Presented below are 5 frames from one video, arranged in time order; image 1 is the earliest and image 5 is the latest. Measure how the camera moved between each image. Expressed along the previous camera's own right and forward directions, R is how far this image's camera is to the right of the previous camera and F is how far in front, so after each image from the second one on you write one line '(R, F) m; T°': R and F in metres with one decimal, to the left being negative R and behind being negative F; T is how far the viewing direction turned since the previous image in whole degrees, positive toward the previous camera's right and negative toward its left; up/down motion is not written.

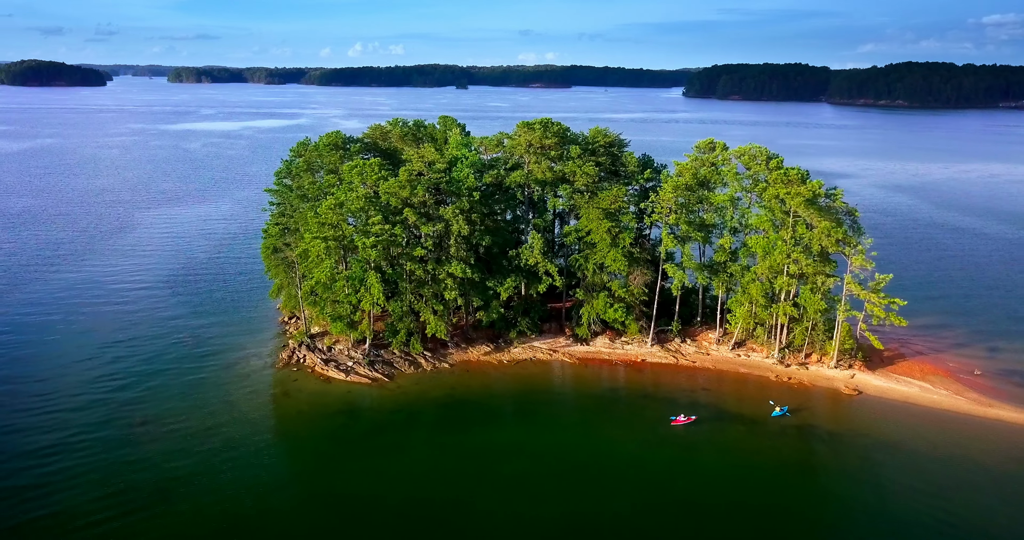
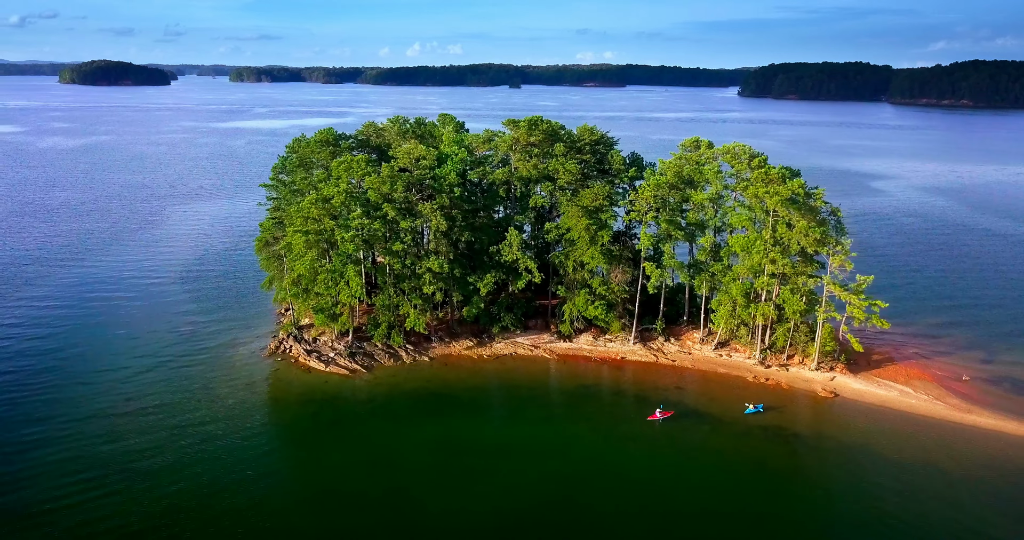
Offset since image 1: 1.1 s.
(+3.5, -0.3) m; -4°
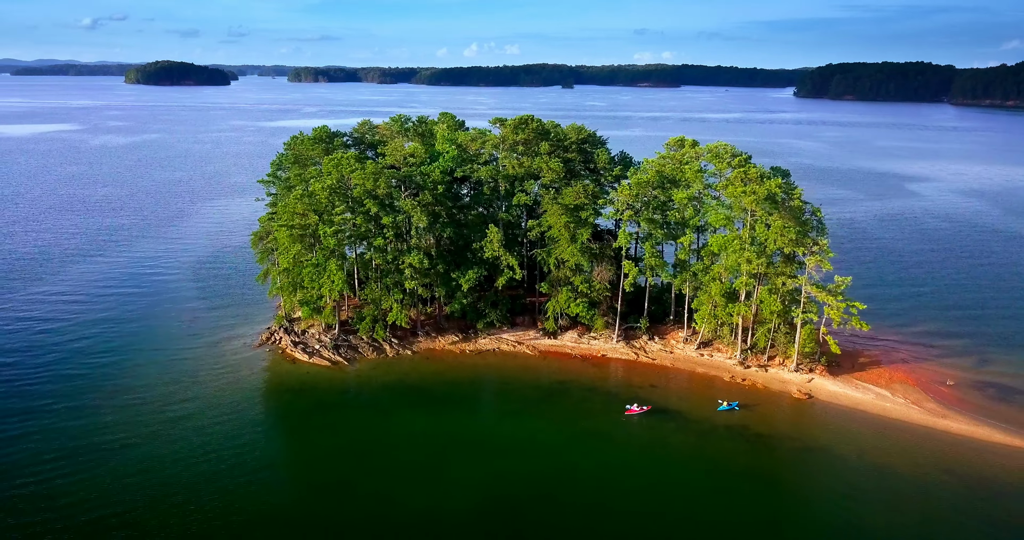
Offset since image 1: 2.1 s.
(+3.4, -0.4) m; -3°
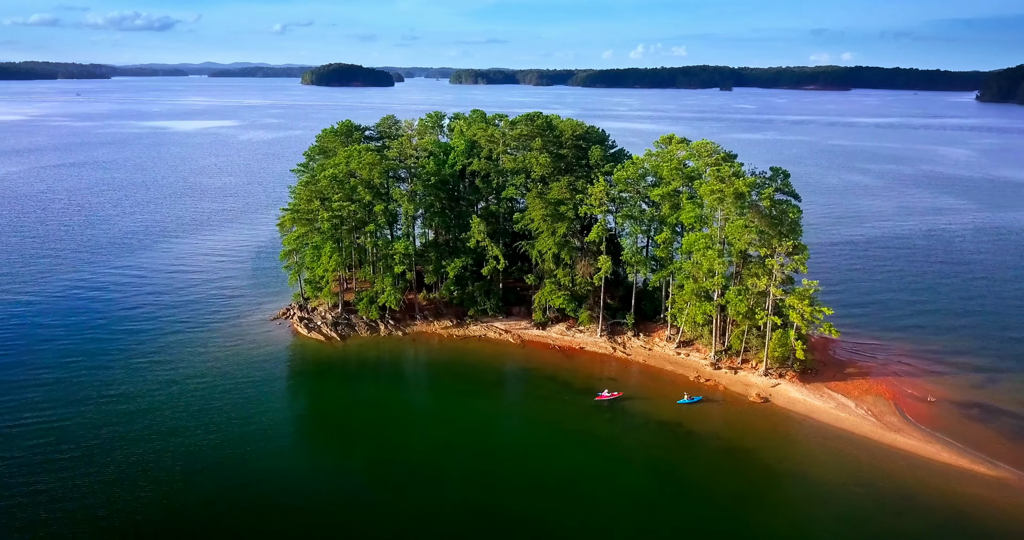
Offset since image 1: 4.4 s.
(+8.4, -0.7) m; -10°
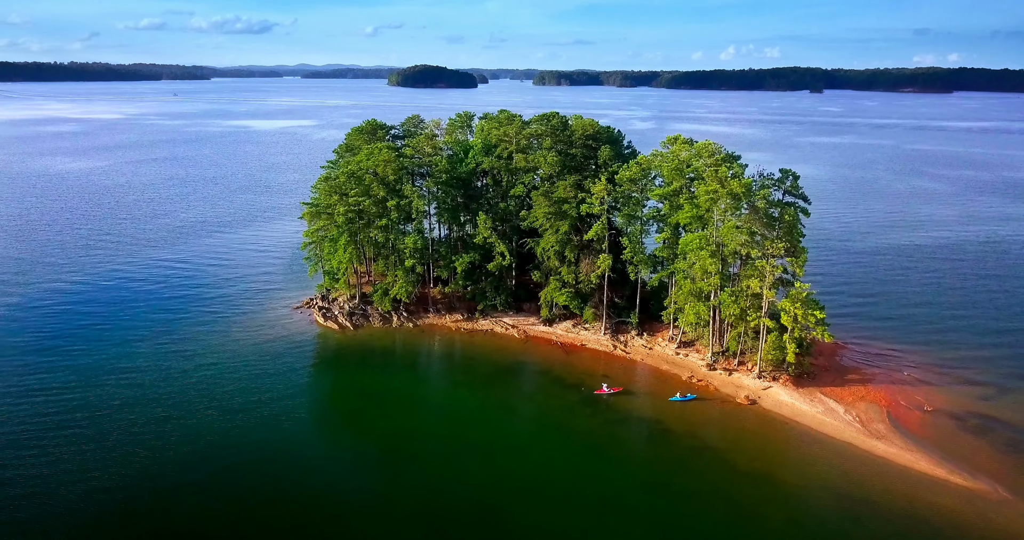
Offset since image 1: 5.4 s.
(+3.8, -0.7) m; -6°
